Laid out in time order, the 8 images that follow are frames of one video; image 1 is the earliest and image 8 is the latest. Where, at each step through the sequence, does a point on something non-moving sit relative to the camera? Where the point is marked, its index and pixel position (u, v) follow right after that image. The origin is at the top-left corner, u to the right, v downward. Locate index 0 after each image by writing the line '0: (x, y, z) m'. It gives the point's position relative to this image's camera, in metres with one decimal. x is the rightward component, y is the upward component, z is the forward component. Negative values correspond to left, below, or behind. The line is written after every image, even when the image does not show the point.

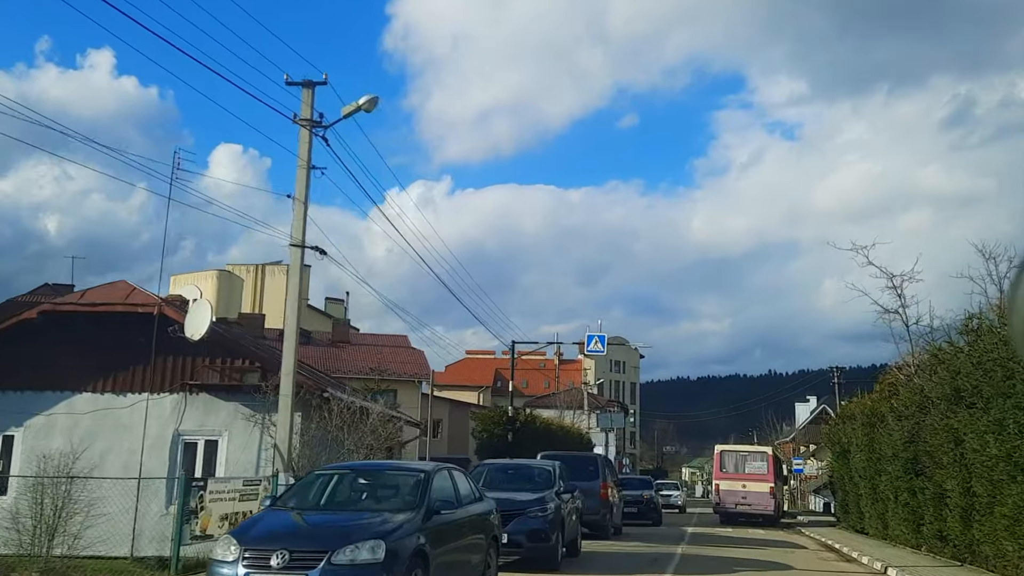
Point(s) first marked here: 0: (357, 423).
0: (-2.7, -2.3, +17.0) m
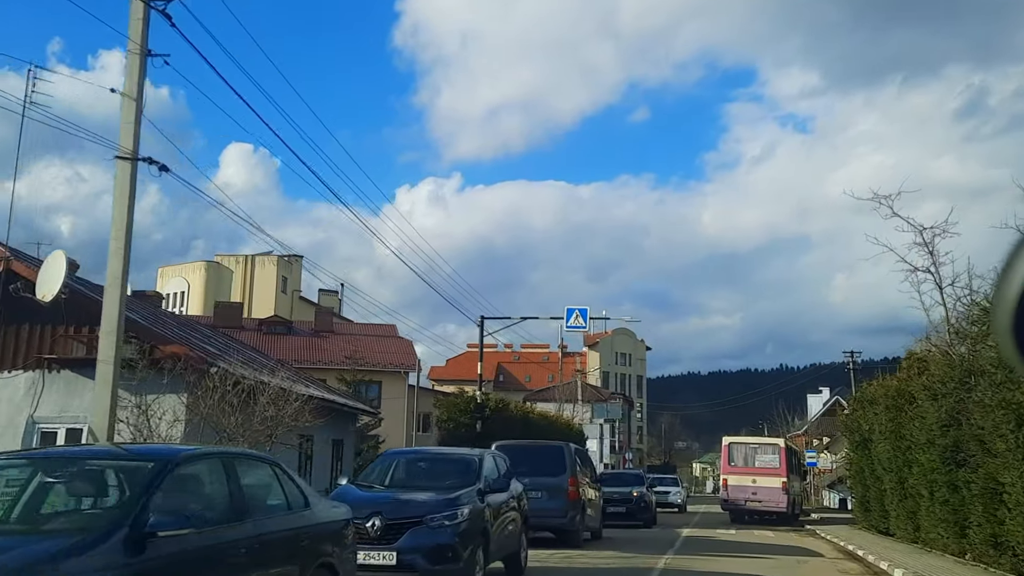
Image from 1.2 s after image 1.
0: (-3.6, -1.6, +13.3) m
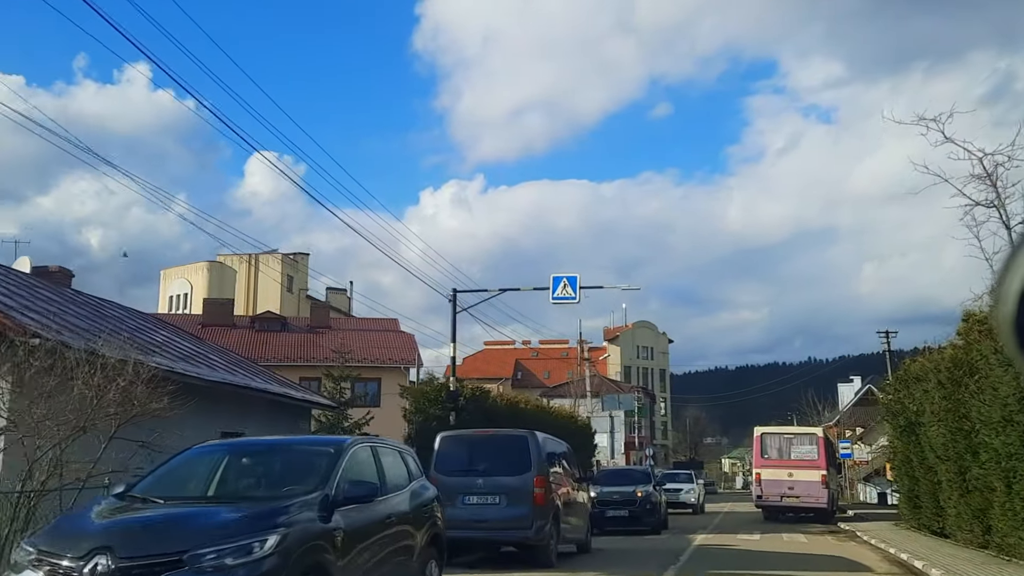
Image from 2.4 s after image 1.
0: (-4.3, -1.0, +9.6) m
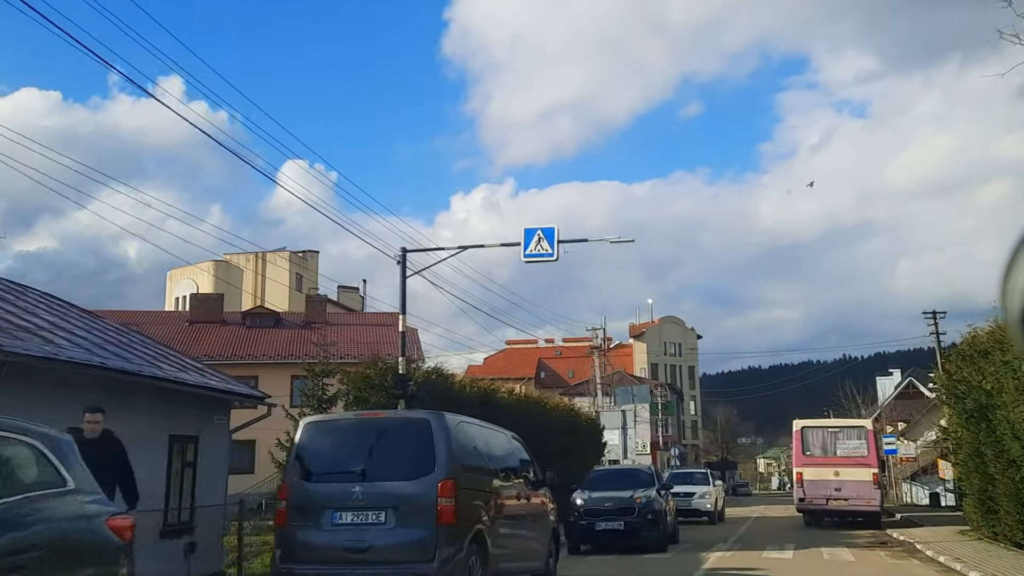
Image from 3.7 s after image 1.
0: (-5.4, -0.3, +5.5) m
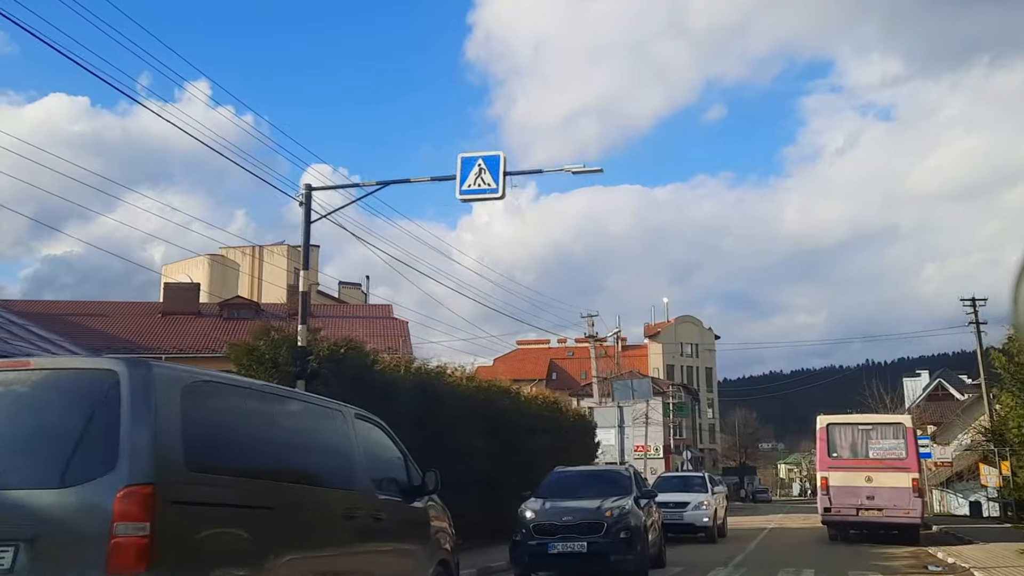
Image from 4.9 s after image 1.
0: (-6.5, +0.5, +1.6) m
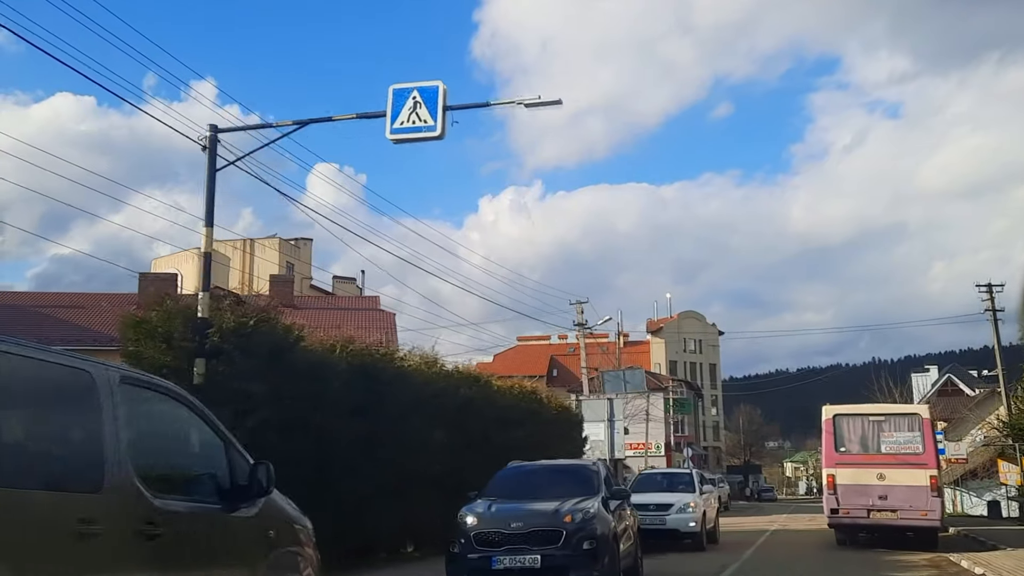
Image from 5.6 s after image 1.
0: (-7.2, +0.9, -0.5) m
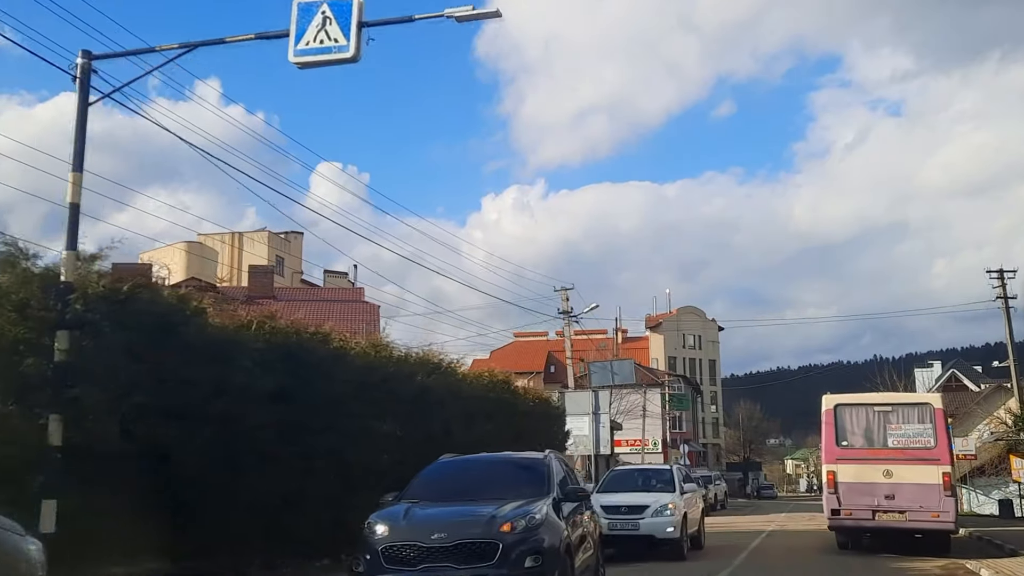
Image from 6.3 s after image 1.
0: (-7.9, +1.3, -2.4) m
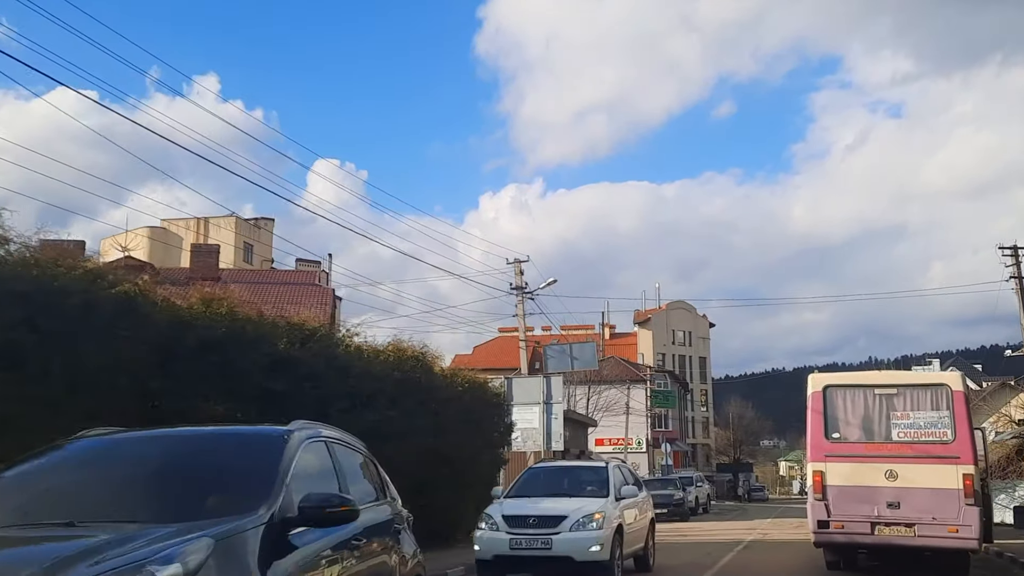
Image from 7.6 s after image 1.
0: (-9.2, +2.1, -6.2) m
